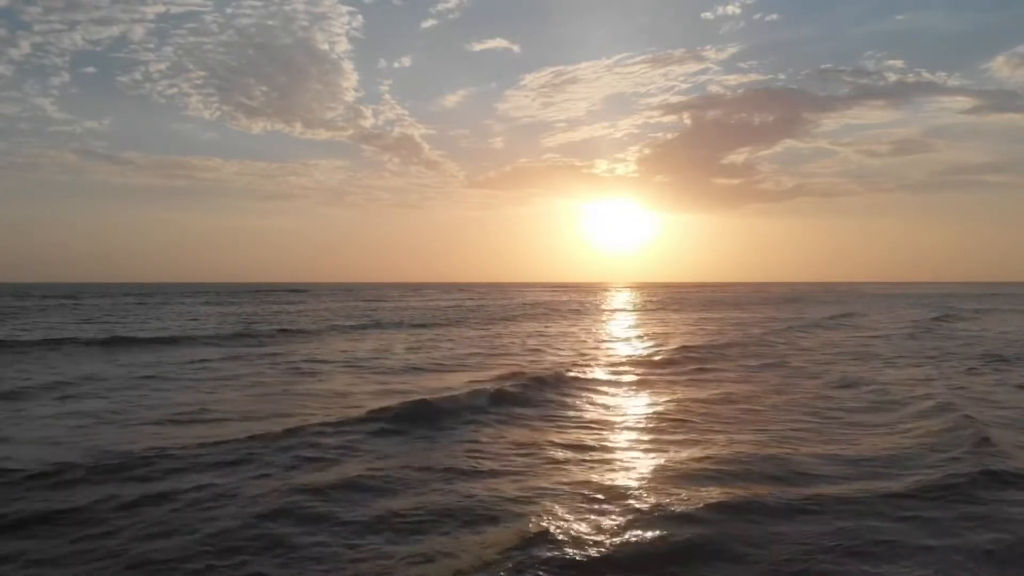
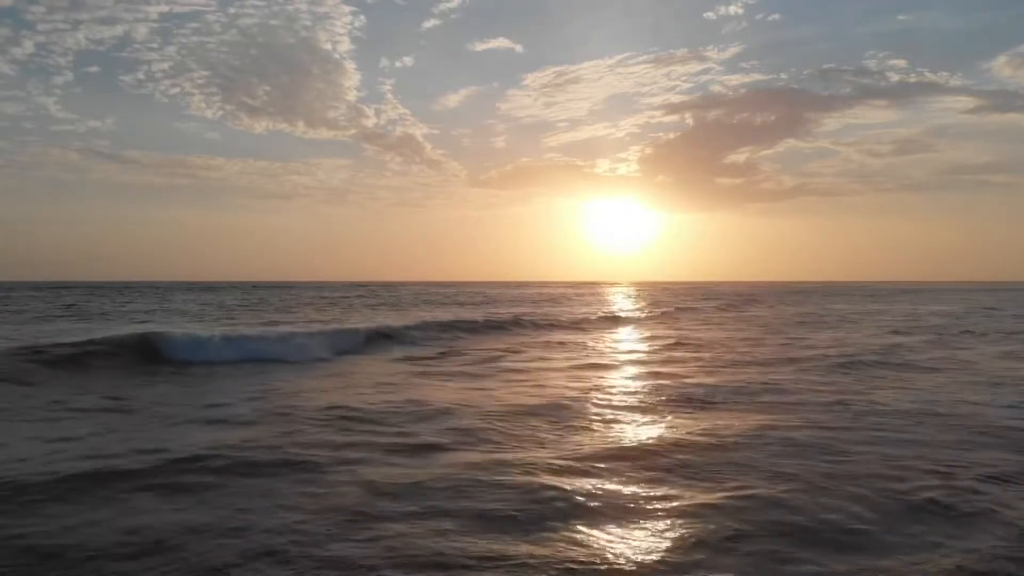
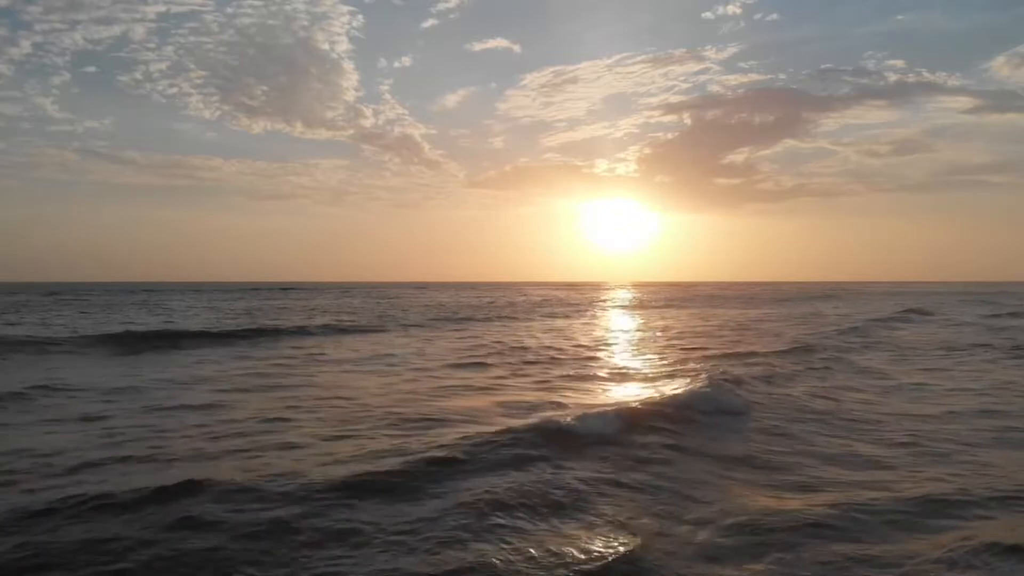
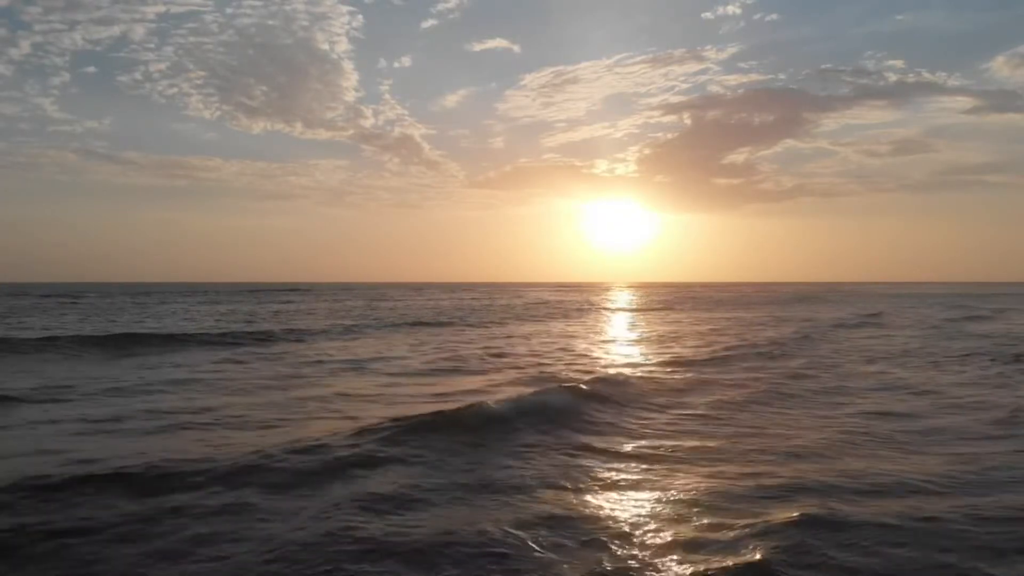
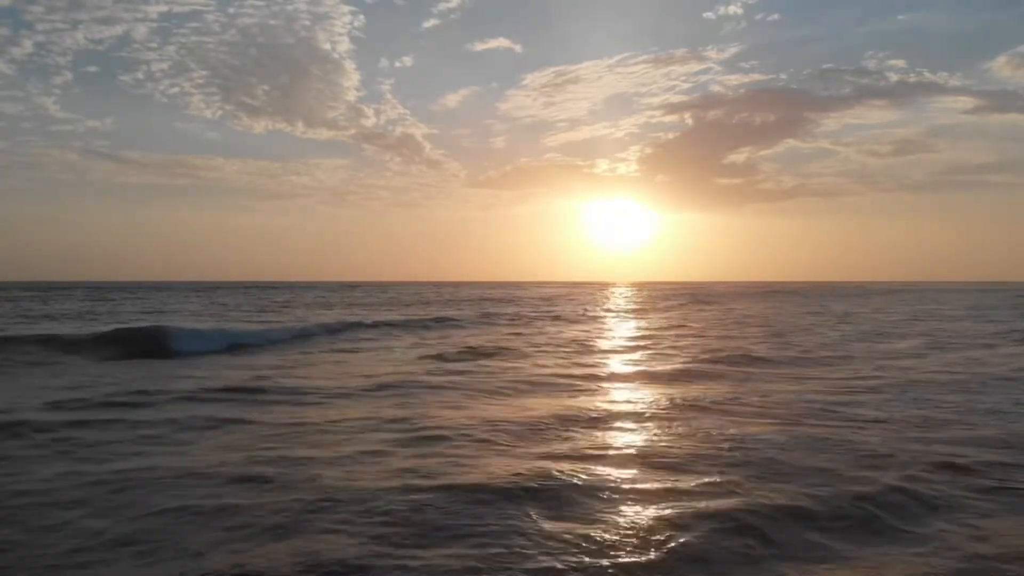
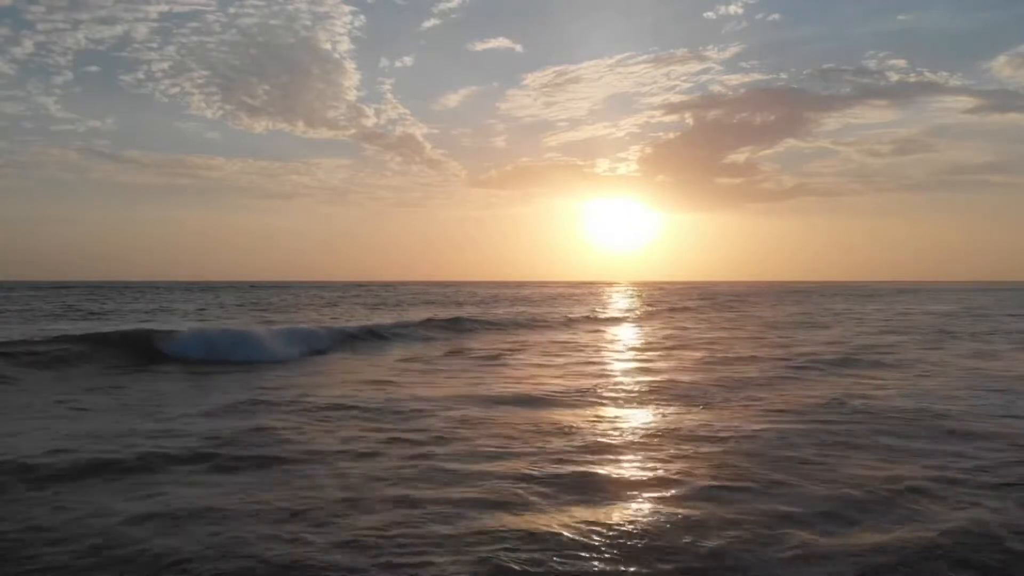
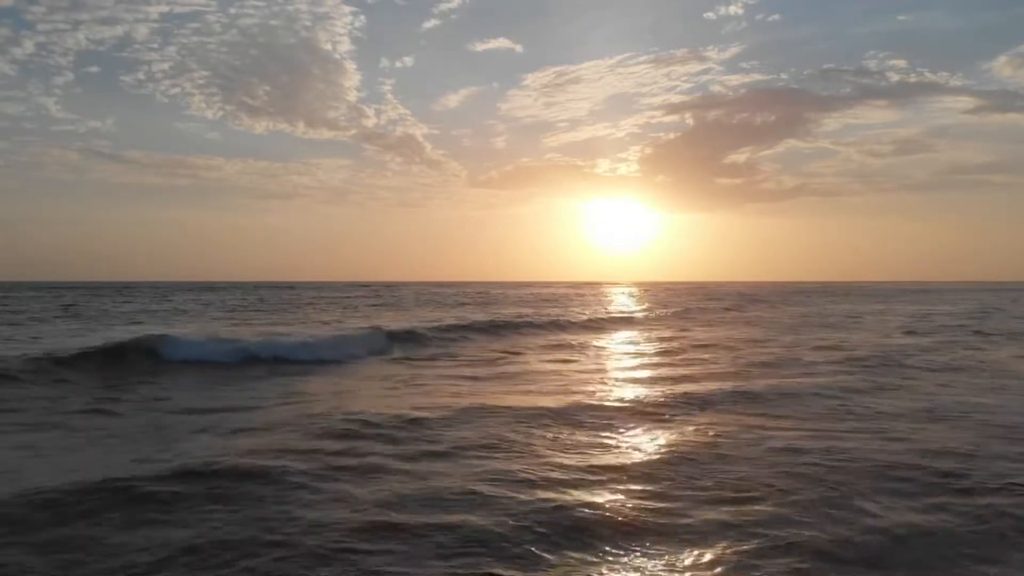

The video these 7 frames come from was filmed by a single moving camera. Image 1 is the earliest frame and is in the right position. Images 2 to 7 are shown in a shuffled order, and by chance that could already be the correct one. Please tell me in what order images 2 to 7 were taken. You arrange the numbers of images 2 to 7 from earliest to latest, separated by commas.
4, 3, 5, 6, 2, 7
